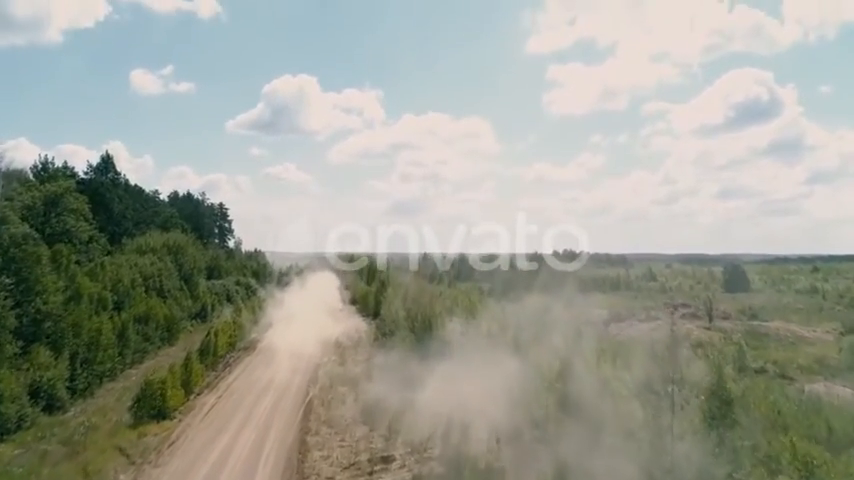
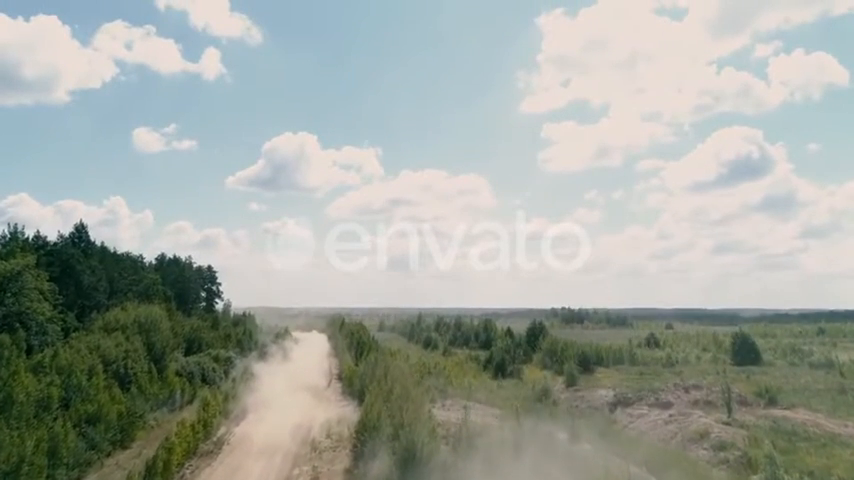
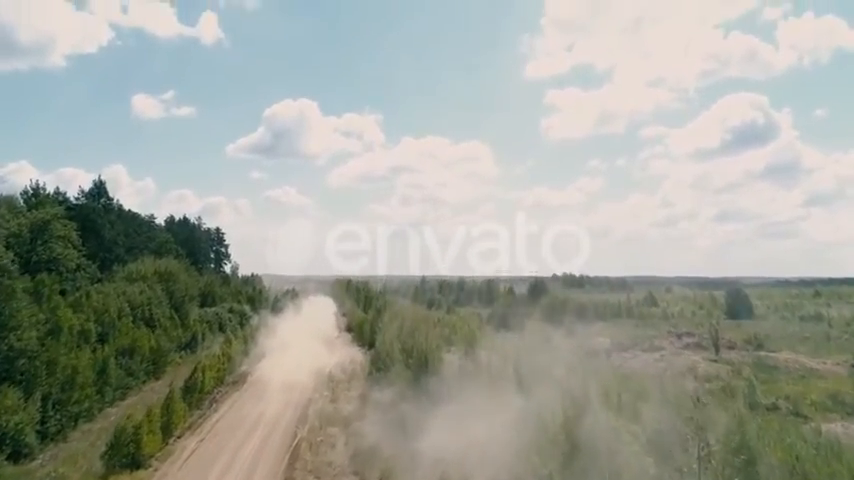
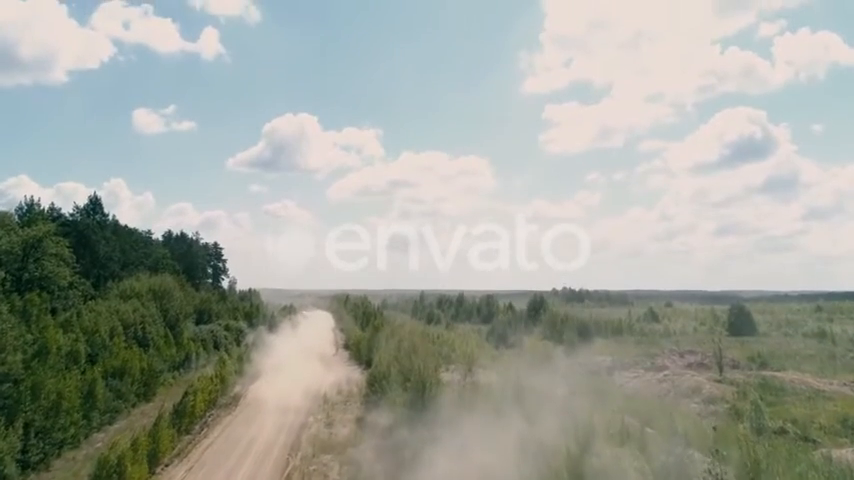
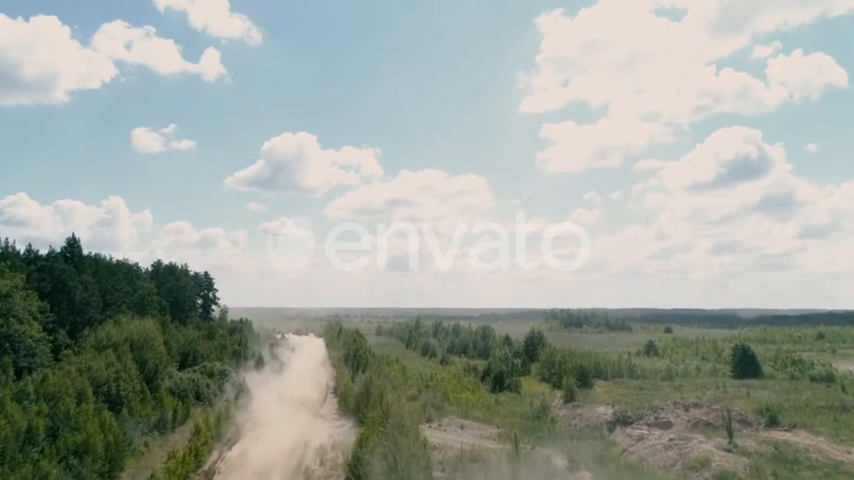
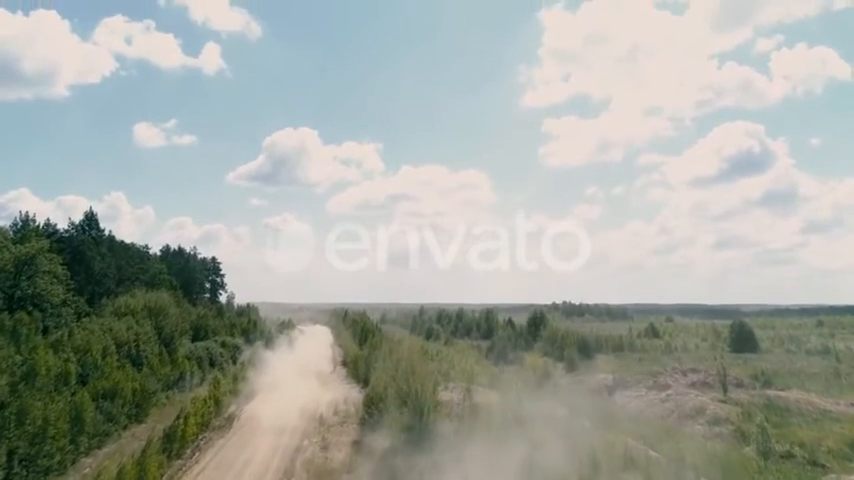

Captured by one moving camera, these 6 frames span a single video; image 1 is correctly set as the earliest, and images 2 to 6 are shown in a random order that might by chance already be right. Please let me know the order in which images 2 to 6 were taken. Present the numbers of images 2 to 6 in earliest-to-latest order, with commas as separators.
3, 4, 6, 2, 5
